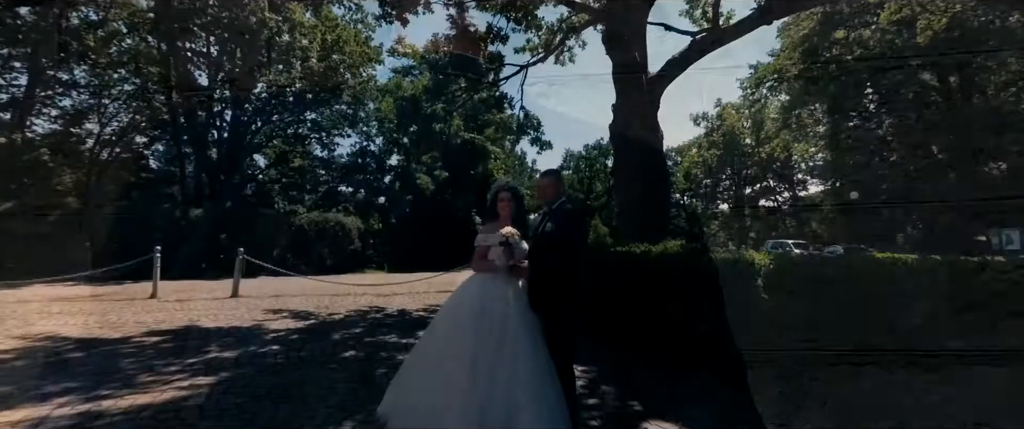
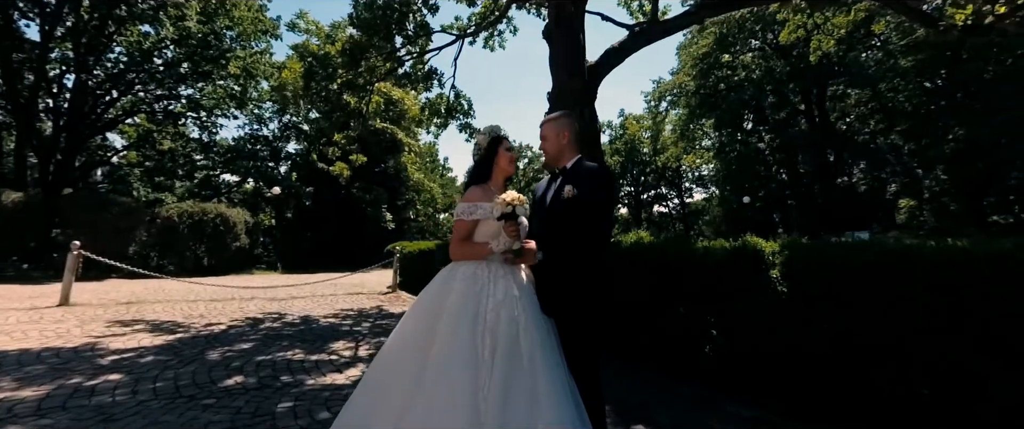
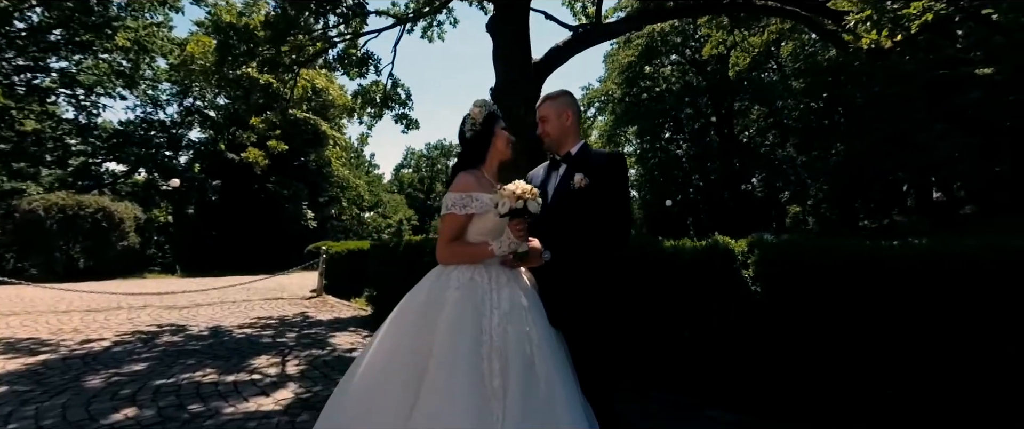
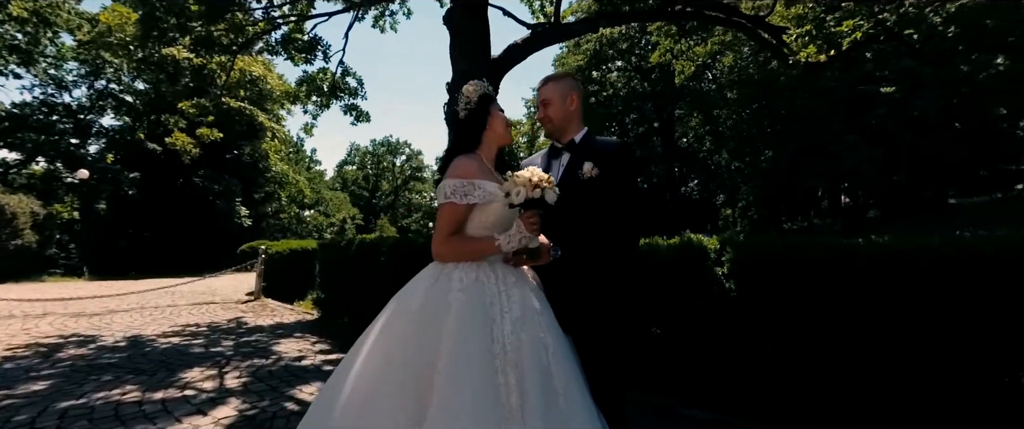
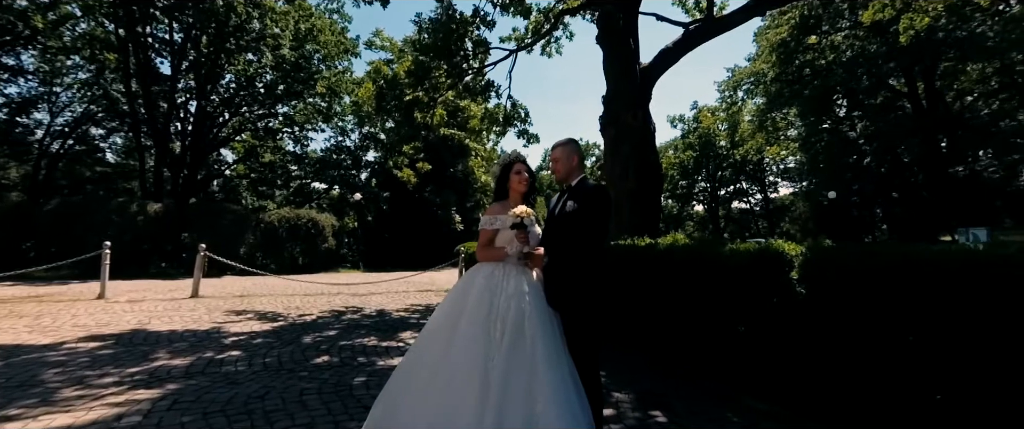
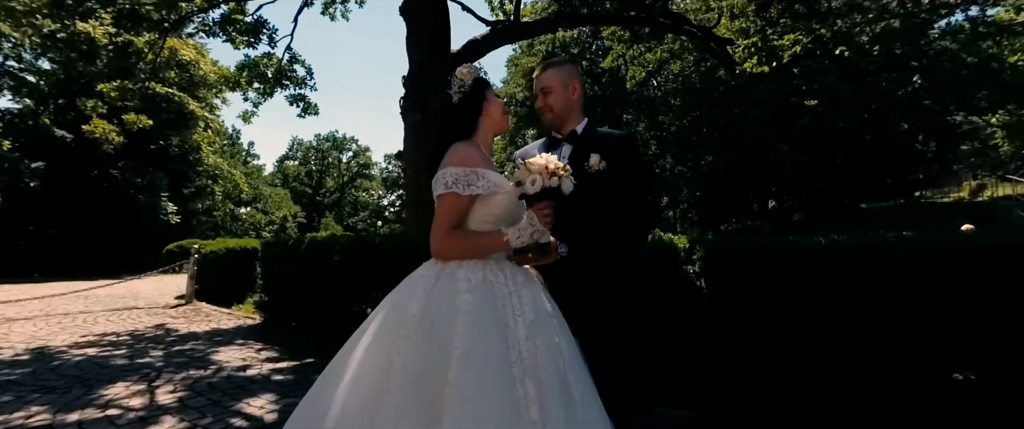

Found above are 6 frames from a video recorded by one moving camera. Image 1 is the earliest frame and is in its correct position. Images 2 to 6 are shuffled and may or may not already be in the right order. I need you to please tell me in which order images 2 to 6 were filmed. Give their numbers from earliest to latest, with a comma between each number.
5, 2, 3, 4, 6
